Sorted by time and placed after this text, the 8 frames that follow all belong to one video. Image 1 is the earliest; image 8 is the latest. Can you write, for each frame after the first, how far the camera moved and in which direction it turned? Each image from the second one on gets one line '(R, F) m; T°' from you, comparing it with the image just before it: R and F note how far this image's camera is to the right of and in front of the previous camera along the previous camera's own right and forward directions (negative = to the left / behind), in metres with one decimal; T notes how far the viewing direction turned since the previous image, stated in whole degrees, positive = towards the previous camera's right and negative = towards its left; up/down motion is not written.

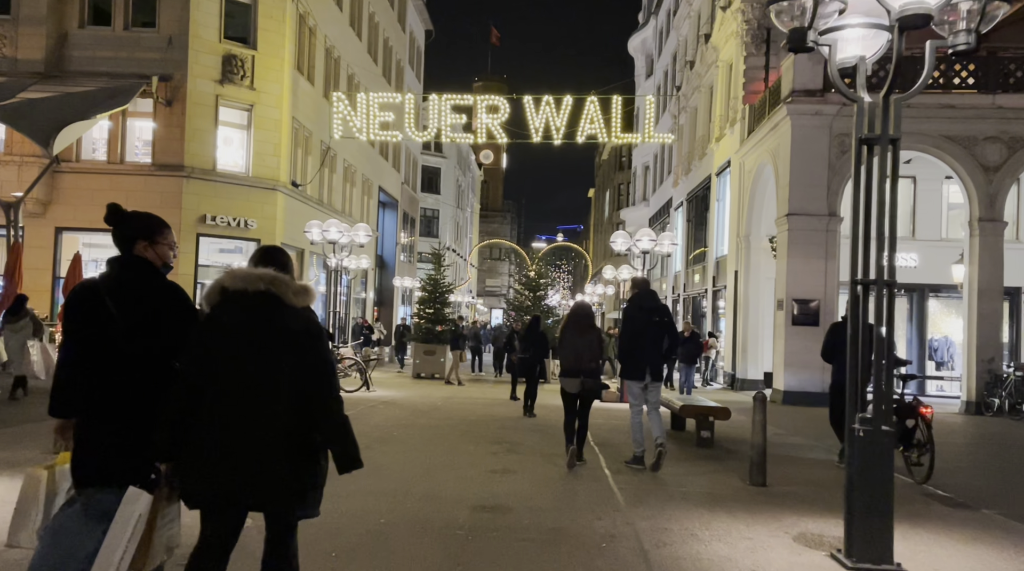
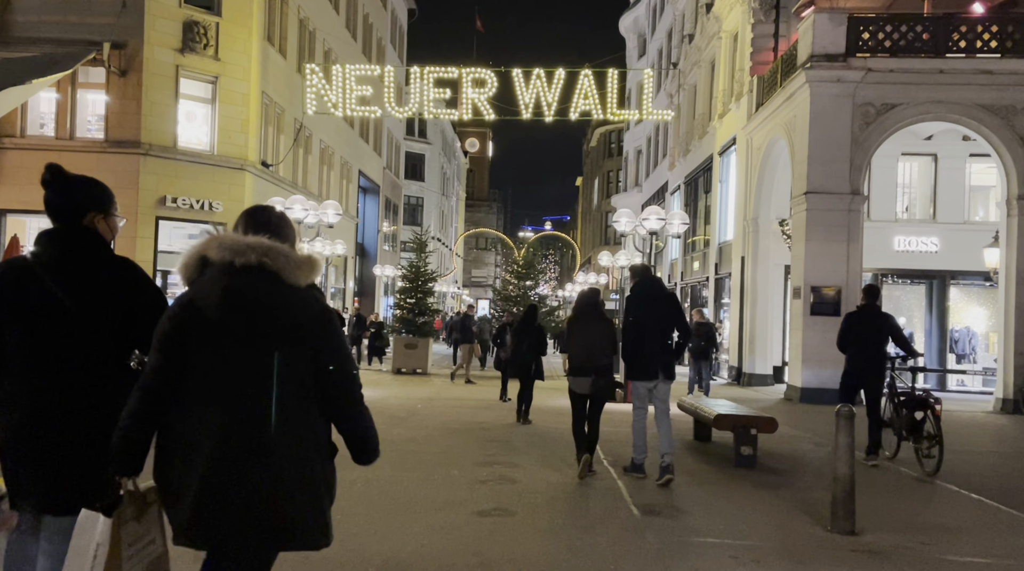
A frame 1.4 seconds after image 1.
(-0.1, +2.0) m; +1°
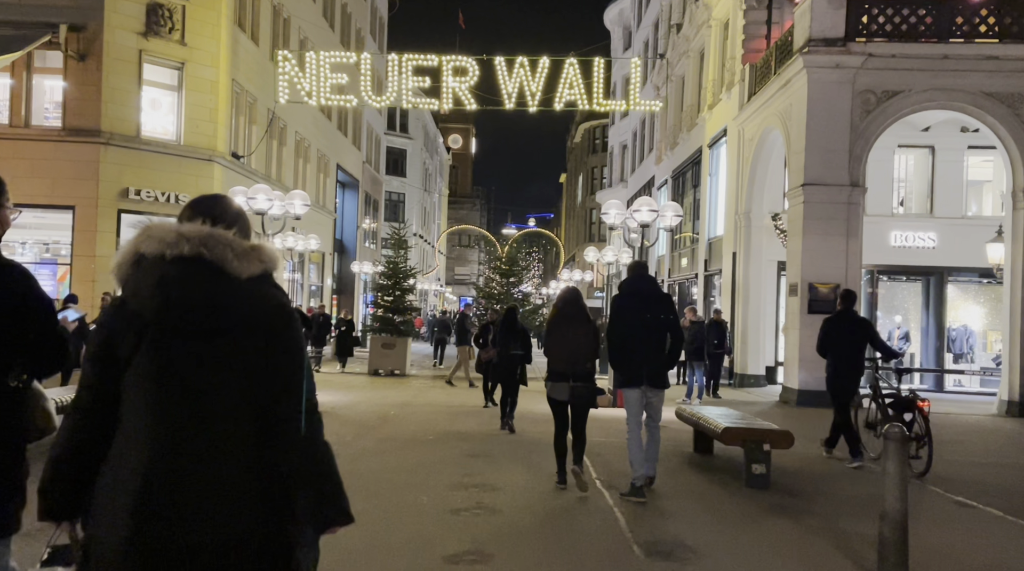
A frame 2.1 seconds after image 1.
(0.0, +1.0) m; +1°
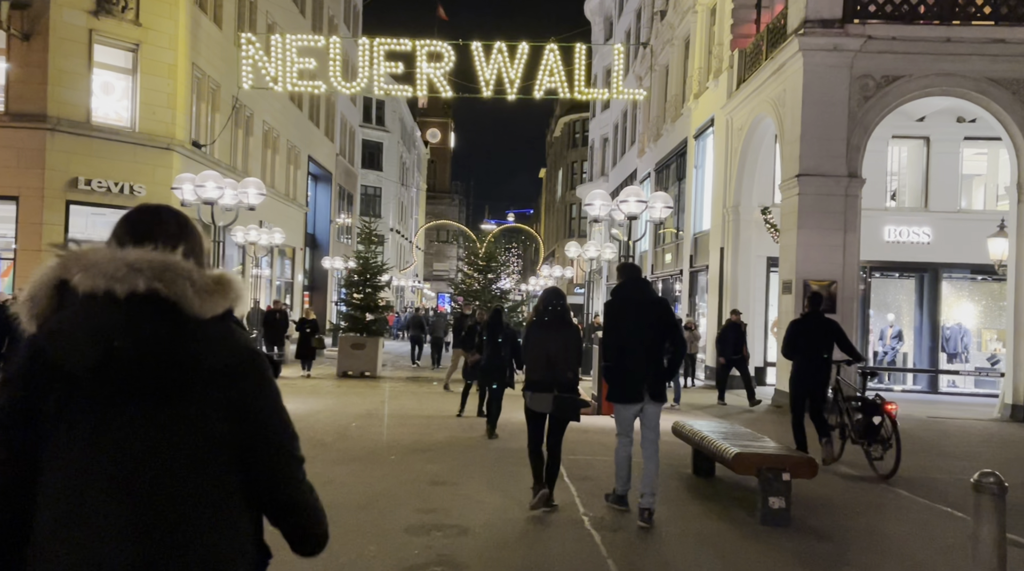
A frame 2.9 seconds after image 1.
(+0.1, +1.2) m; +1°
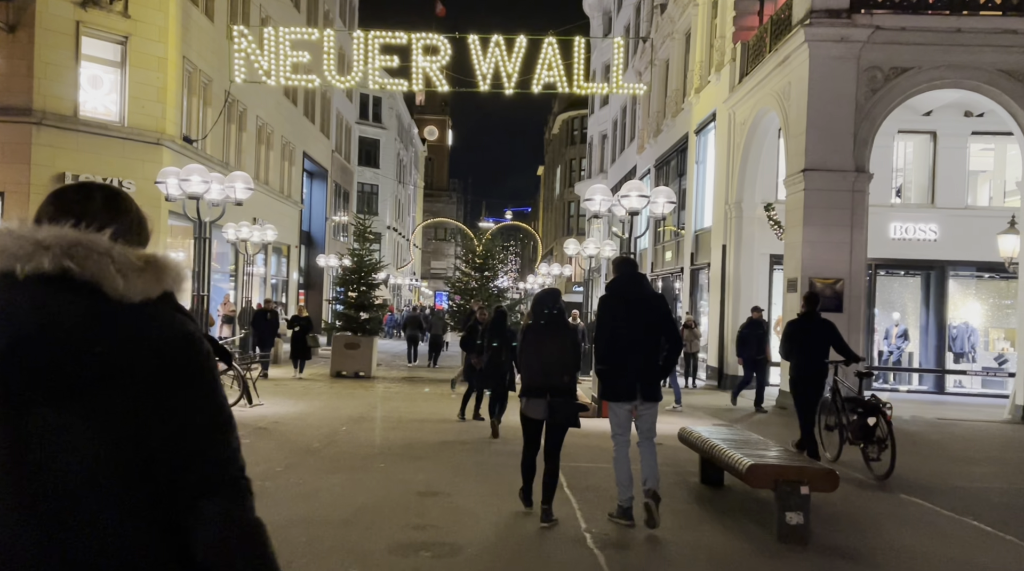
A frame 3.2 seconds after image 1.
(0.0, +0.5) m; 0°
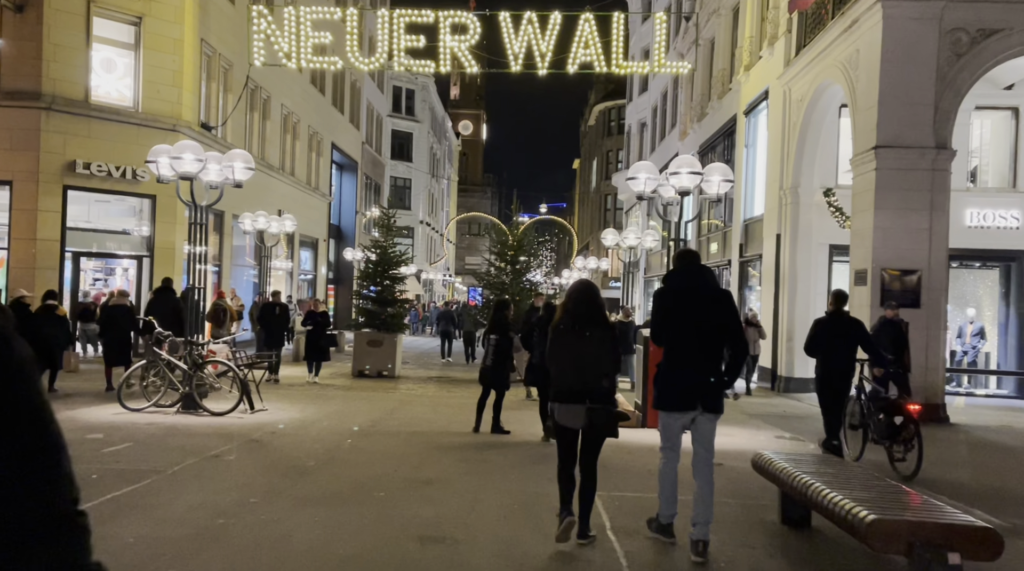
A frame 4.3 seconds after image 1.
(0.0, +1.5) m; -2°
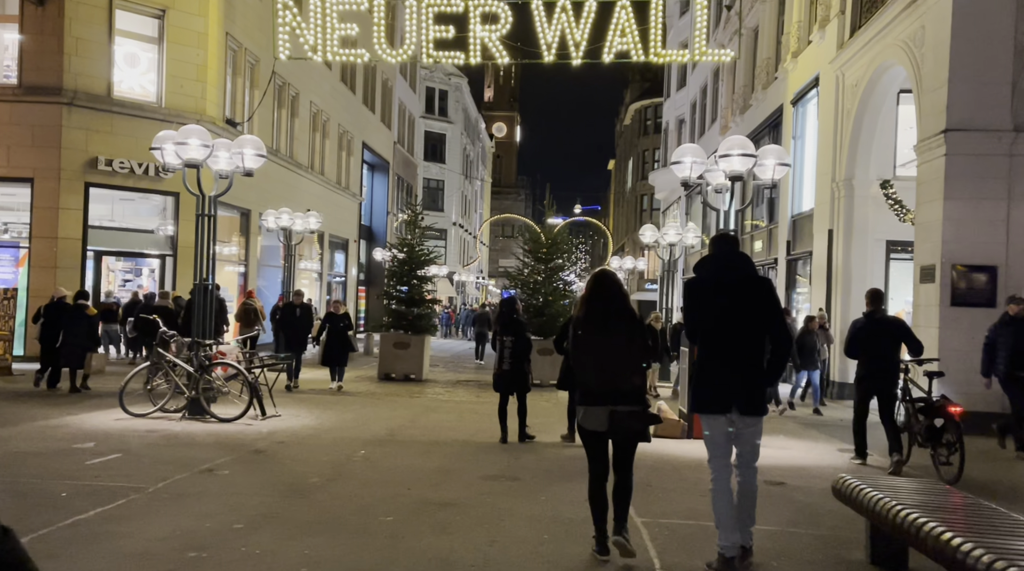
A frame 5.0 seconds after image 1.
(0.0, +0.9) m; -2°
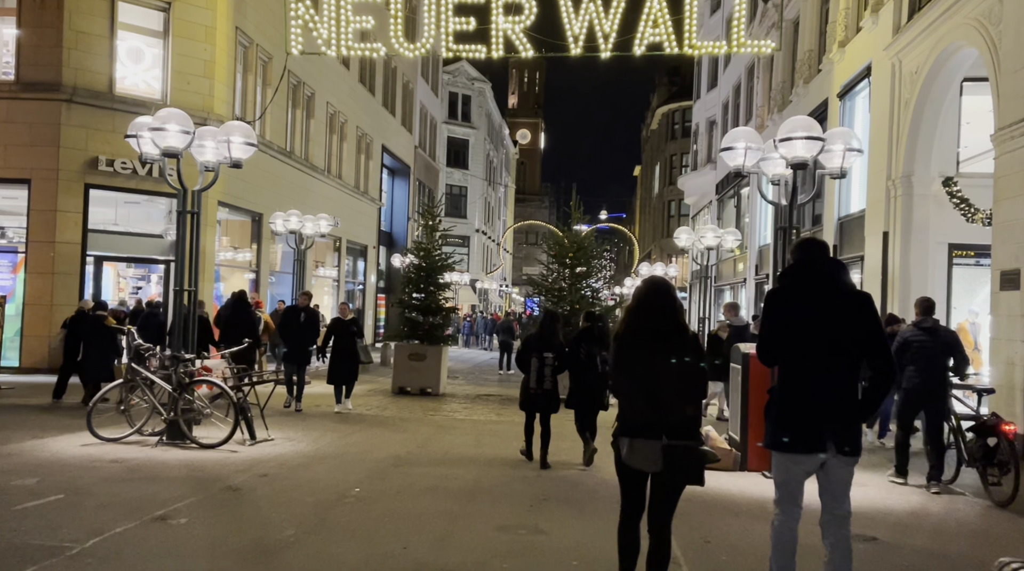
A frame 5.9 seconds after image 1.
(0.0, +1.3) m; -1°
